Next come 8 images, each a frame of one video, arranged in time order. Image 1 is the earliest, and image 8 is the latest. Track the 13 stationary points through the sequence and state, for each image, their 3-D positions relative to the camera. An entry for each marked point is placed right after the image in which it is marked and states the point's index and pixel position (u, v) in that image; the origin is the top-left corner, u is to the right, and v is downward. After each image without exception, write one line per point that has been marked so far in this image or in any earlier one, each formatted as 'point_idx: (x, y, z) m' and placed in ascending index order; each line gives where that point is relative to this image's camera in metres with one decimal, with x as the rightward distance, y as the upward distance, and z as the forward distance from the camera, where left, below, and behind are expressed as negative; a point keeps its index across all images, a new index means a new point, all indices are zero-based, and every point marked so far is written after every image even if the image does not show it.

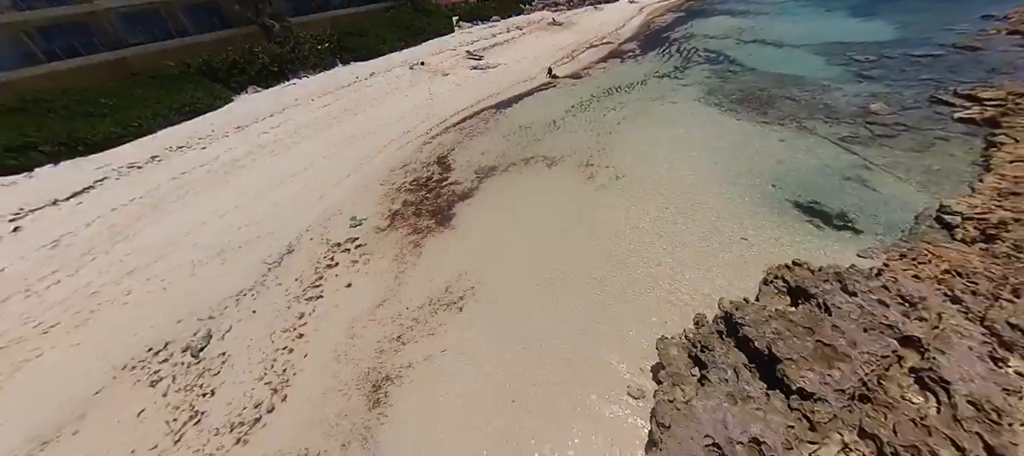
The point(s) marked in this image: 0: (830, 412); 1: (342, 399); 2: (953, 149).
0: (+4.5, -2.4, +4.8) m
1: (-3.2, -3.1, +6.3) m
2: (+14.7, +2.6, +11.0) m
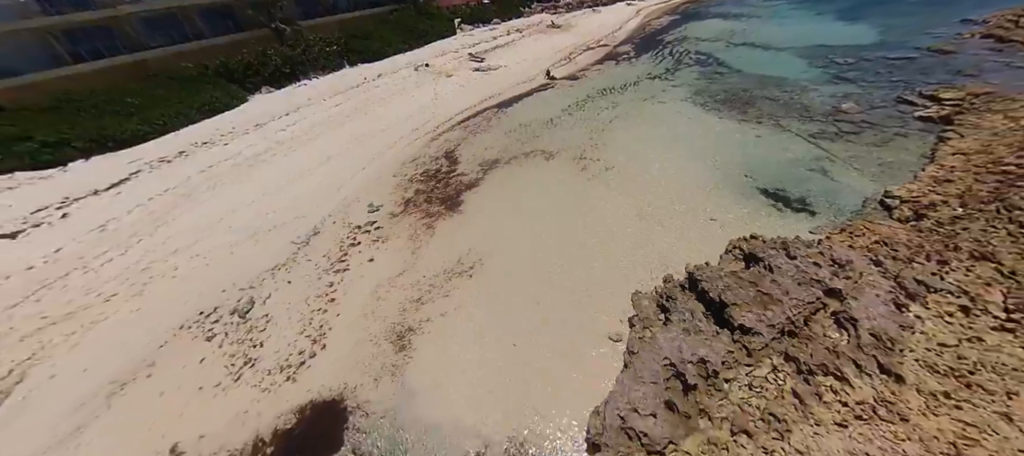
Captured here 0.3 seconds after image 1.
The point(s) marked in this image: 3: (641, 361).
0: (+4.6, -1.9, +6.1) m
1: (-3.1, -2.6, +7.5) m
2: (+14.8, +3.1, +12.3) m
3: (+2.4, -2.3, +6.6) m
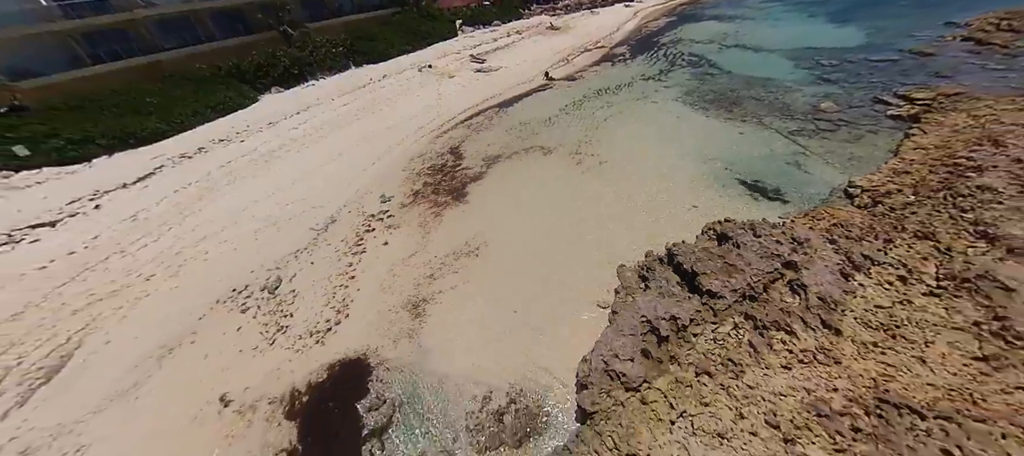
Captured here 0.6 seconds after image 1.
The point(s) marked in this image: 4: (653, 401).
0: (+4.6, -1.5, +7.1) m
1: (-3.1, -2.2, +8.5) m
2: (+14.8, +3.6, +13.3) m
3: (+2.5, -1.9, +7.6) m
4: (+2.5, -3.0, +6.0) m
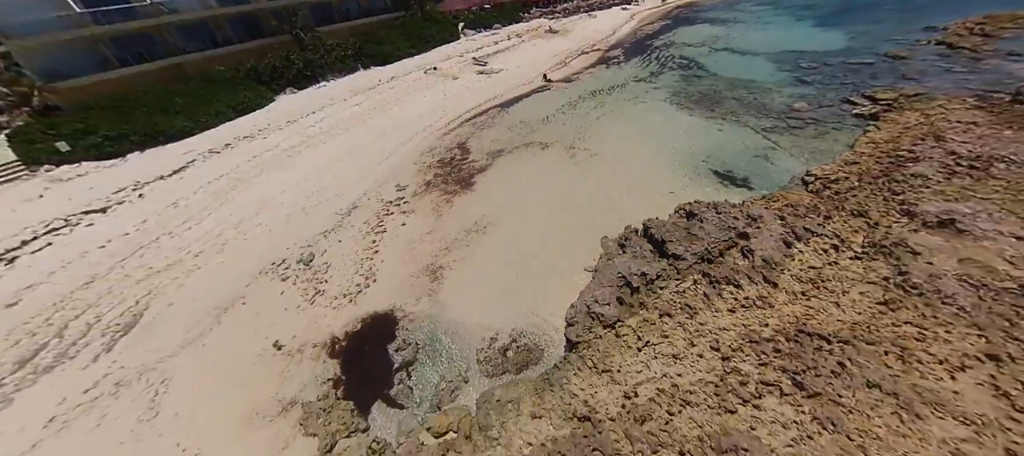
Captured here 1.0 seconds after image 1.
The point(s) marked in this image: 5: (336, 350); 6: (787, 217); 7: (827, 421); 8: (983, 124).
0: (+4.7, -0.9, +8.7) m
1: (-3.0, -1.5, +10.1) m
2: (+14.8, +4.2, +14.9) m
3: (+2.5, -1.2, +9.2) m
4: (+2.5, -2.4, +7.5) m
5: (-4.6, -3.1, +8.5) m
6: (+8.3, +0.4, +10.0) m
7: (+5.4, -3.3, +5.7) m
8: (+19.9, +4.4, +14.0) m
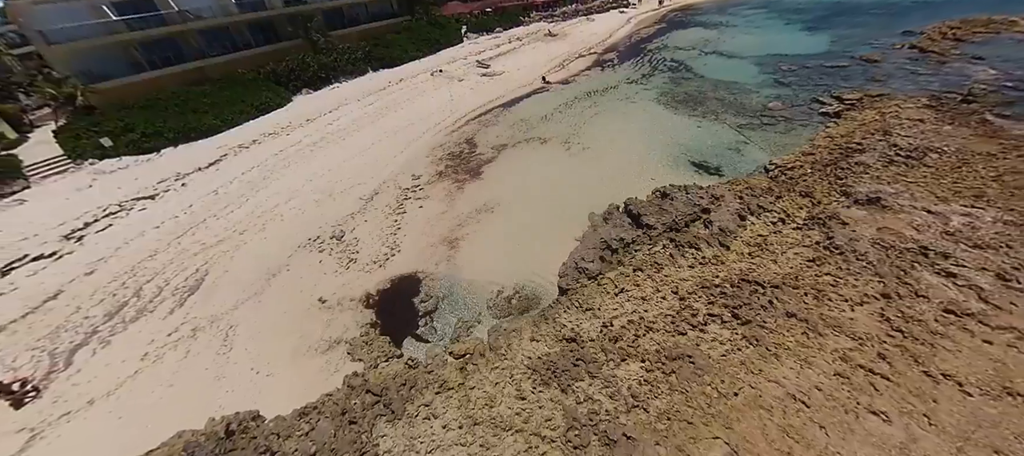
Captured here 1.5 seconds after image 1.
0: (+4.7, -0.1, +10.6) m
1: (-2.9, -0.8, +12.0) m
2: (+14.9, +4.9, +16.8) m
3: (+2.6, -0.4, +11.1) m
4: (+2.6, -1.6, +9.4) m
5: (-4.5, -2.3, +10.4) m
6: (+8.4, +1.1, +11.8) m
7: (+5.5, -2.5, +7.6) m
8: (+20.0, +5.1, +15.9) m
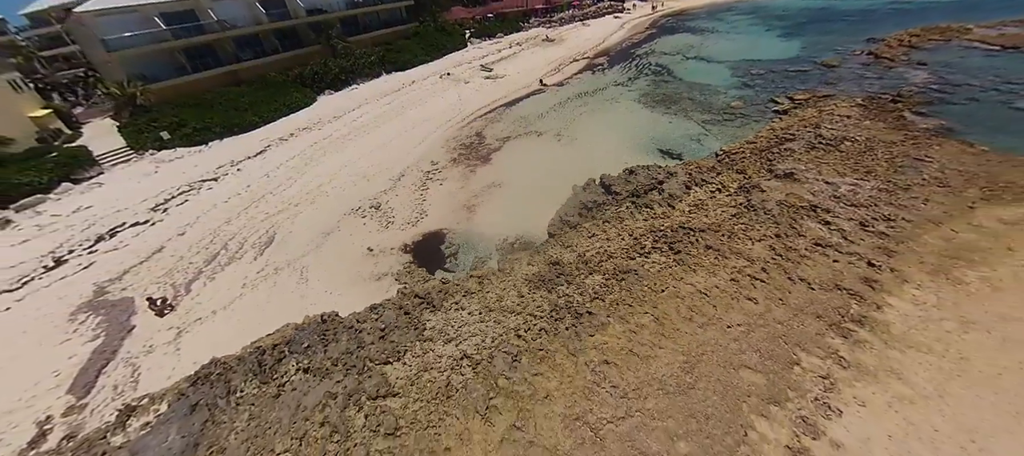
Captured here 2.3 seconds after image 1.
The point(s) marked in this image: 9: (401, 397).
0: (+4.8, +1.3, +14.1) m
1: (-2.9, +0.7, +15.4) m
2: (+15.0, +6.3, +20.3) m
3: (+2.7, +1.0, +14.5) m
4: (+2.7, -0.2, +12.9) m
5: (-4.4, -0.9, +13.9) m
6: (+8.5, +2.5, +15.3) m
7: (+5.6, -1.1, +11.0) m
8: (+20.1, +6.5, +19.4) m
9: (-2.8, -4.2, +8.3) m
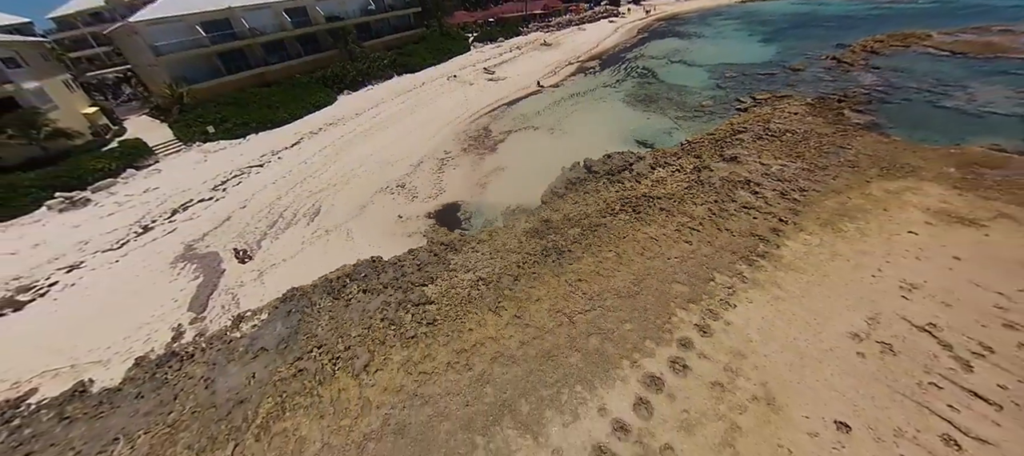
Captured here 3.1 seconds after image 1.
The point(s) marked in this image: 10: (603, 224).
0: (+4.9, +2.8, +17.7) m
1: (-2.8, +2.2, +19.0) m
2: (+15.1, +7.8, +24.0) m
3: (+2.7, +2.5, +18.2) m
4: (+2.8, +1.4, +16.5) m
5: (-4.3, +0.6, +17.4) m
6: (+8.6, +4.0, +18.9) m
7: (+5.7, +0.5, +14.7) m
8: (+20.2, +8.0, +23.0) m
9: (-2.8, -2.7, +11.9) m
10: (+4.0, +0.2, +14.4) m
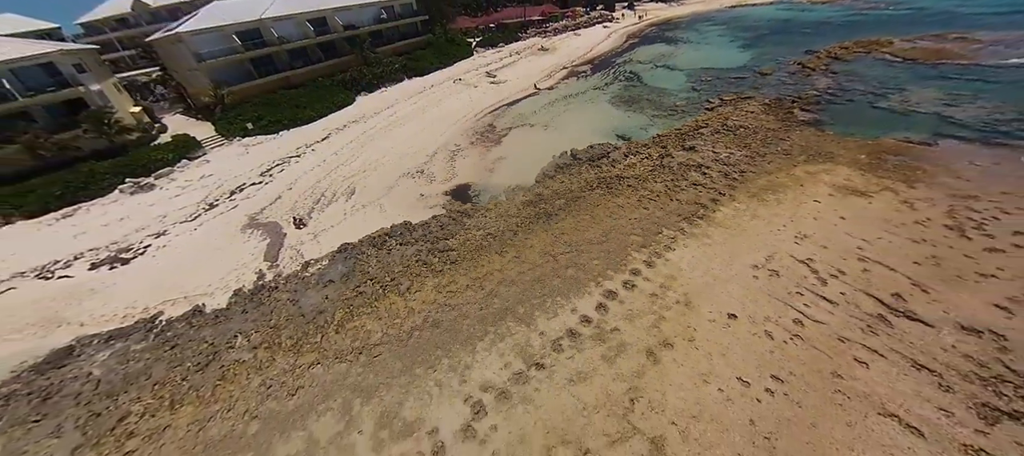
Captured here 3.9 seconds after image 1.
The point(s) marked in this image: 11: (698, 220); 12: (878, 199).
0: (+4.9, +4.4, +21.8) m
1: (-2.8, +3.8, +23.2) m
2: (+15.1, +9.4, +28.1) m
3: (+2.8, +4.1, +22.3) m
4: (+2.8, +3.0, +20.6) m
5: (-4.3, +2.2, +21.6) m
6: (+8.6, +5.6, +23.1) m
7: (+5.7, +2.1, +18.8) m
8: (+20.2, +9.6, +27.2) m
9: (-2.8, -1.1, +16.0) m
10: (+4.0, +1.8, +18.6) m
11: (+9.4, +0.4, +16.6) m
12: (+18.9, +1.5, +17.0) m
